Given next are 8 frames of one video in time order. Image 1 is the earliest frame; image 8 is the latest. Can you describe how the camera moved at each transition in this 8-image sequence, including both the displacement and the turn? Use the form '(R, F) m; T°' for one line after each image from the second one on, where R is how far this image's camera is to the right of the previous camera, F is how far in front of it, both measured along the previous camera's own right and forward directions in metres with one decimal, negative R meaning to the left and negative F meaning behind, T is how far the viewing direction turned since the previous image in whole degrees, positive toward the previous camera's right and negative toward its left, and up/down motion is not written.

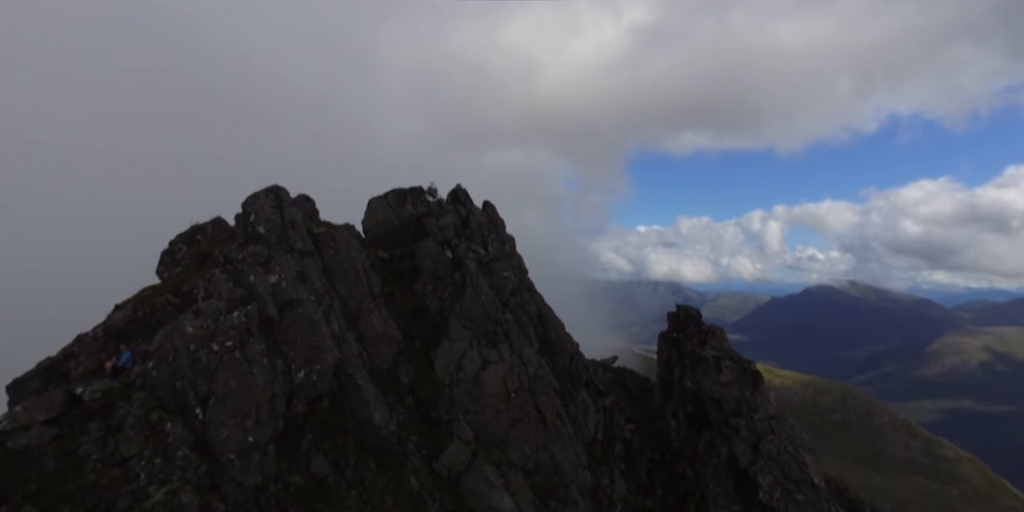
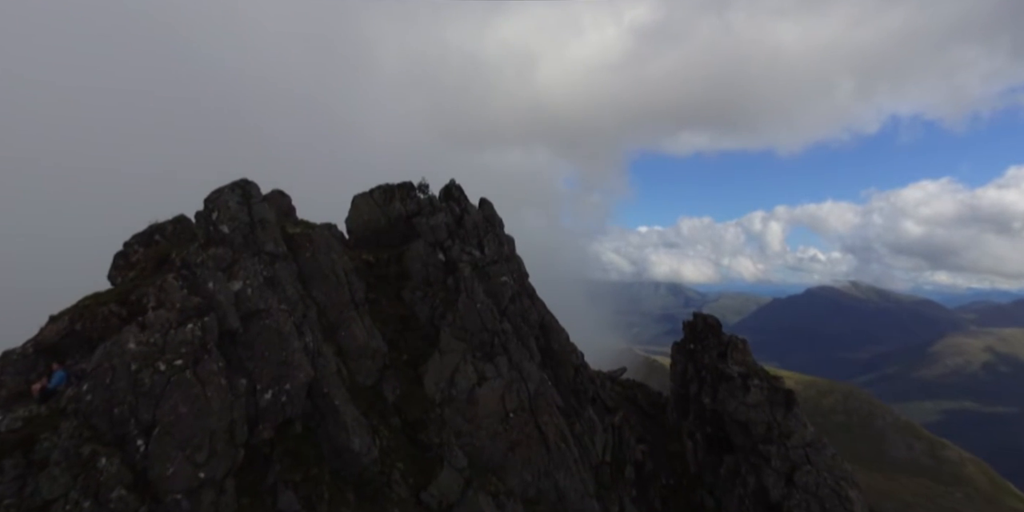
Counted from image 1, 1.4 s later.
(+0.3, +7.7) m; 0°
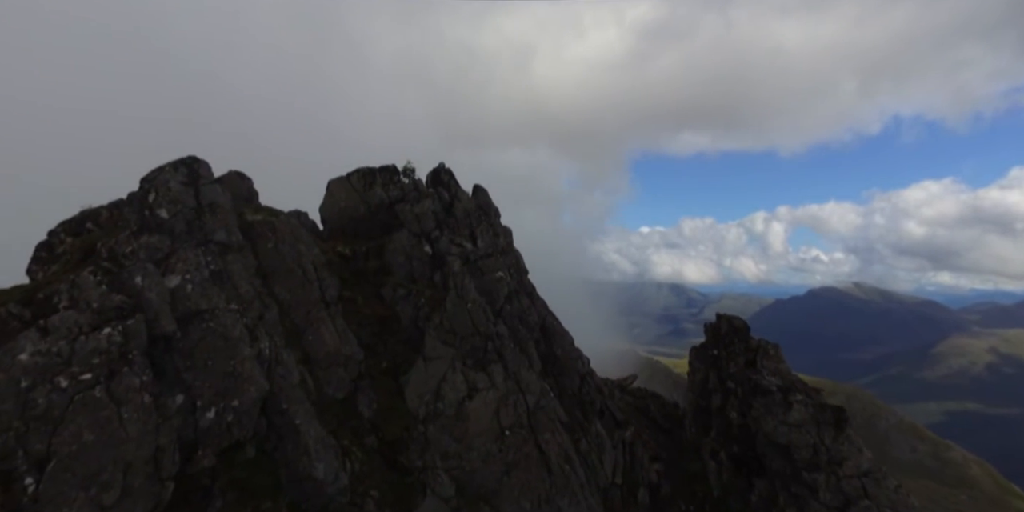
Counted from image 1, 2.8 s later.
(+0.7, +9.2) m; 0°
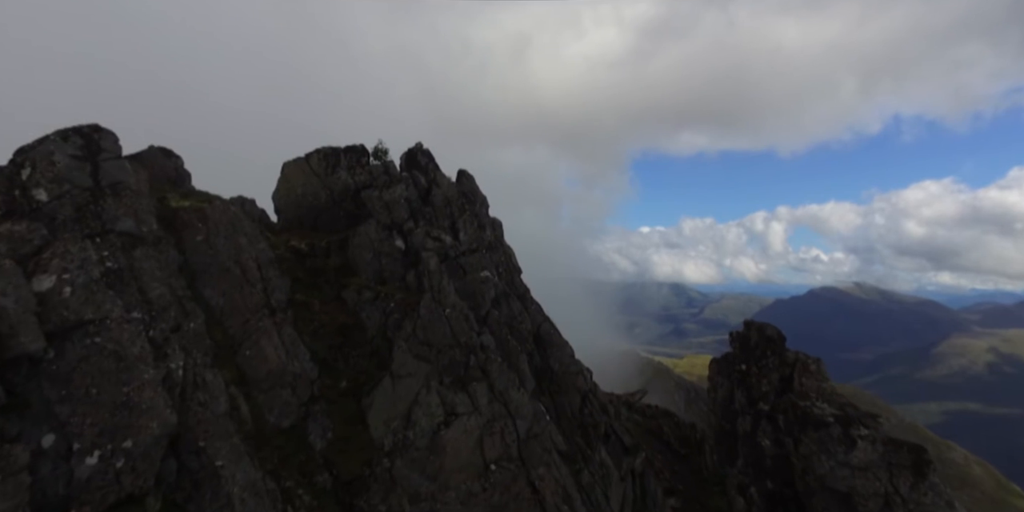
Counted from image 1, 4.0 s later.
(+1.3, +10.4) m; 0°
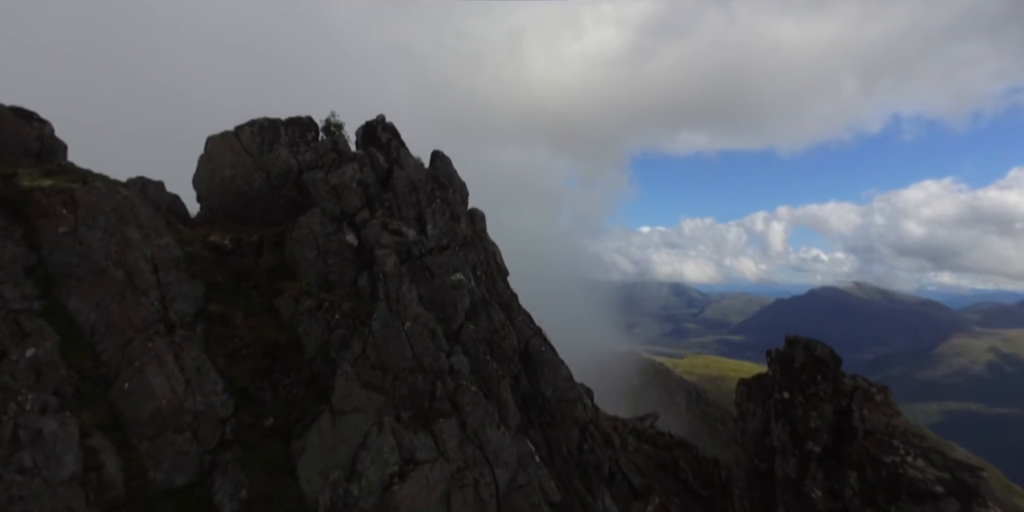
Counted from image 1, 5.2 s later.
(+1.8, +11.3) m; 0°
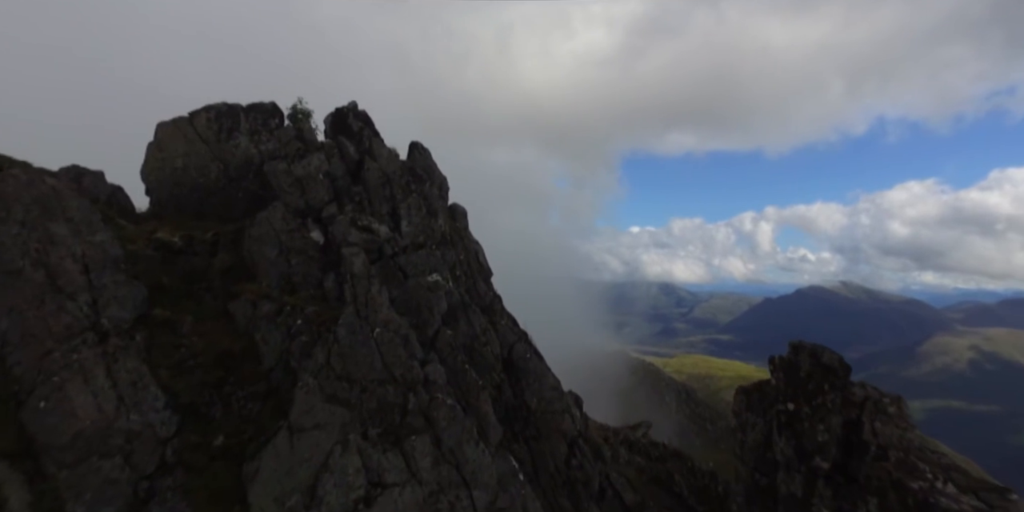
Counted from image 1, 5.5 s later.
(+0.8, +3.7) m; +1°
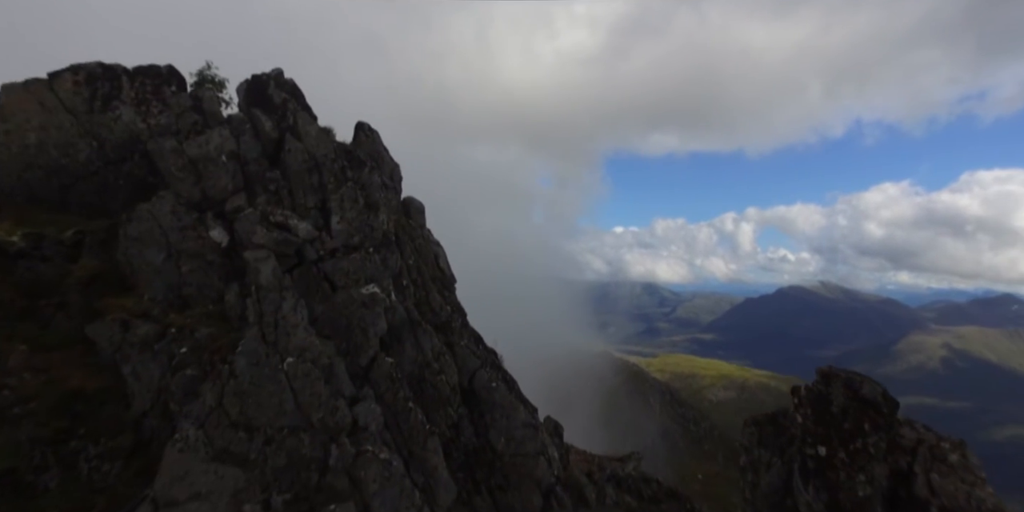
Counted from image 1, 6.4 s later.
(+1.7, +8.4) m; +2°
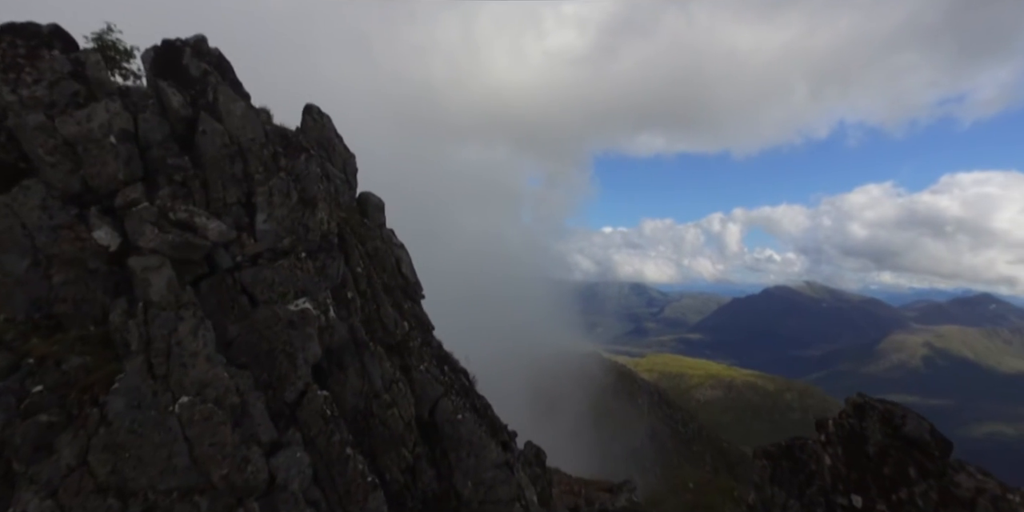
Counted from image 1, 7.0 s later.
(+1.2, +5.9) m; +1°
